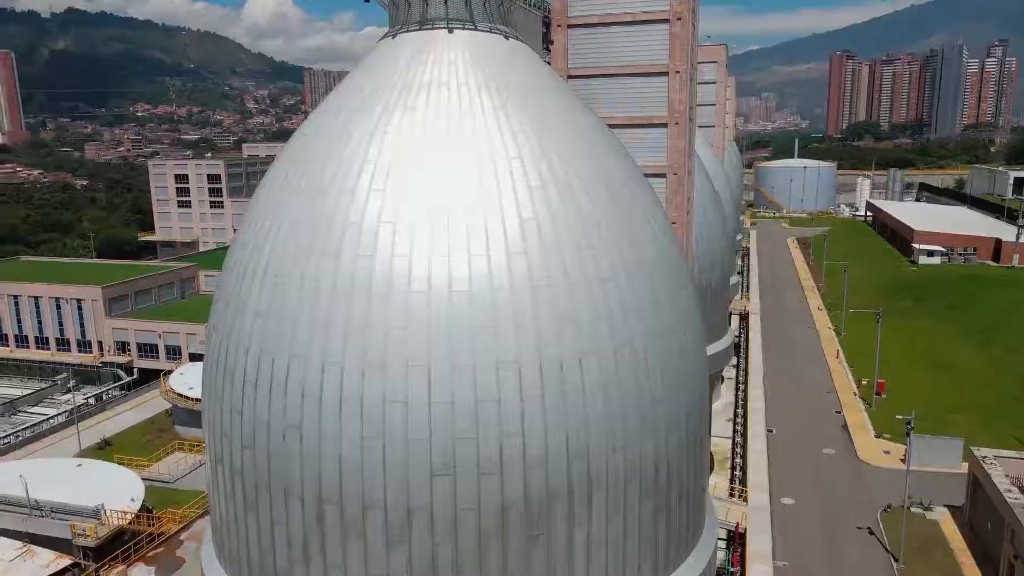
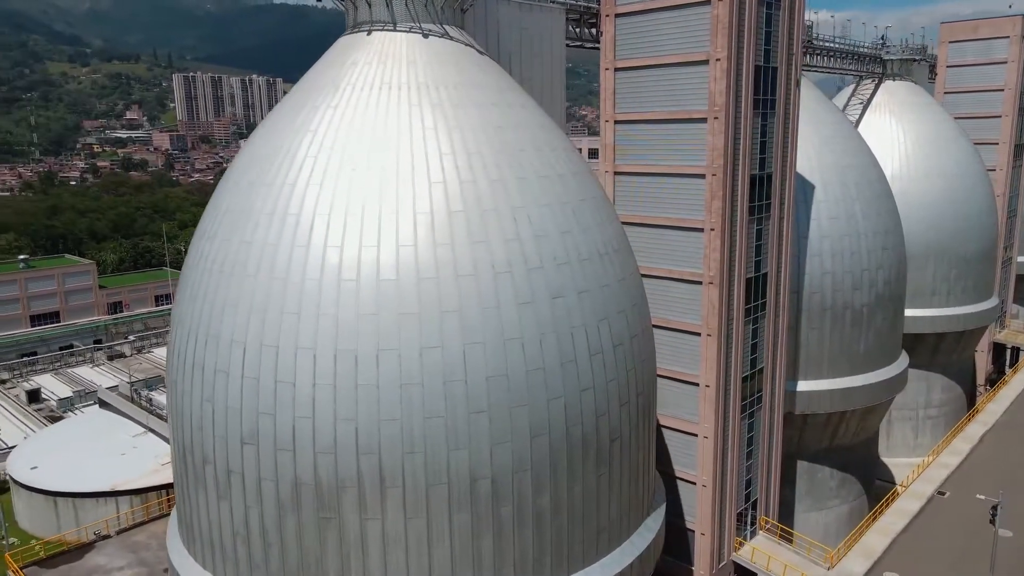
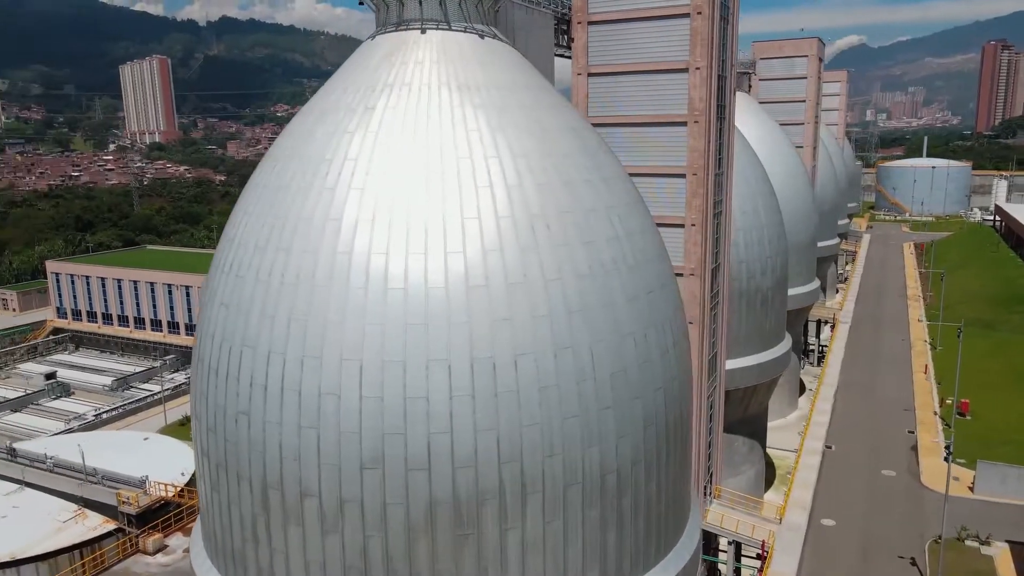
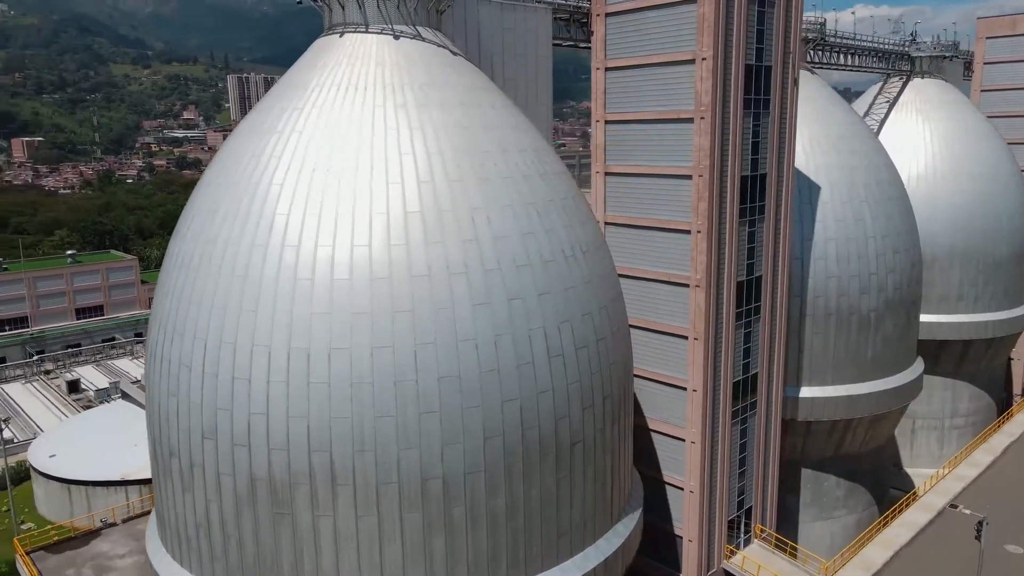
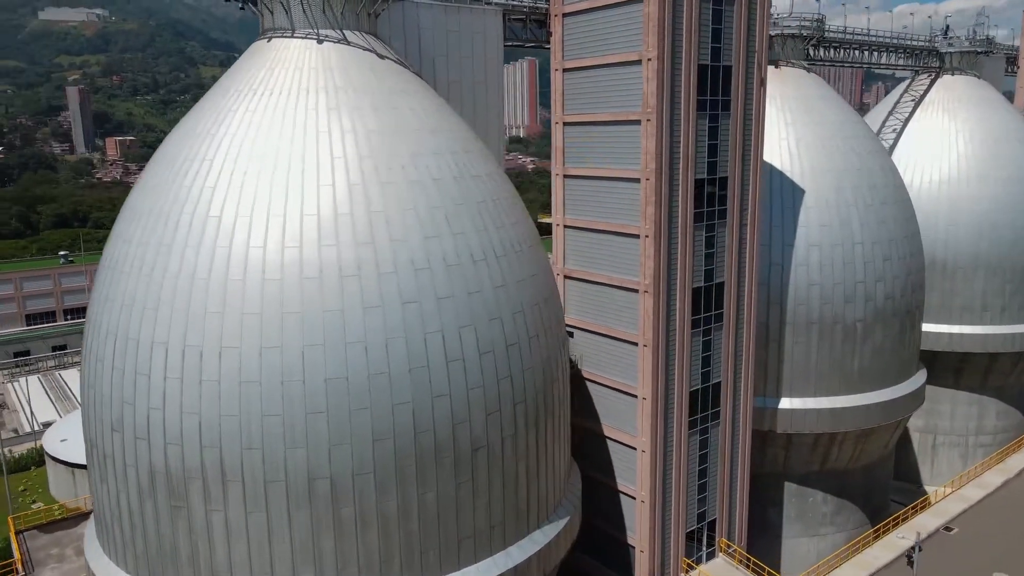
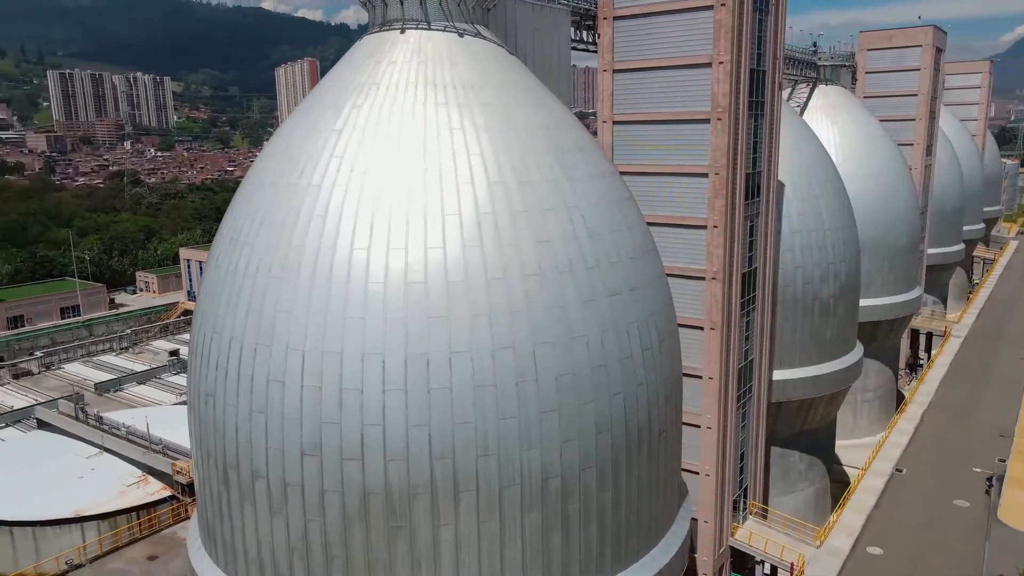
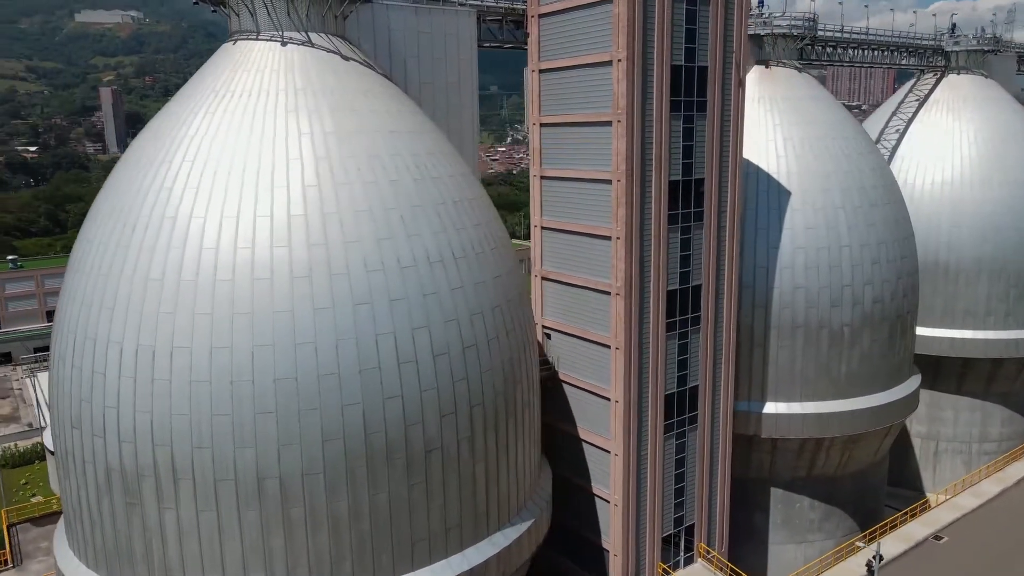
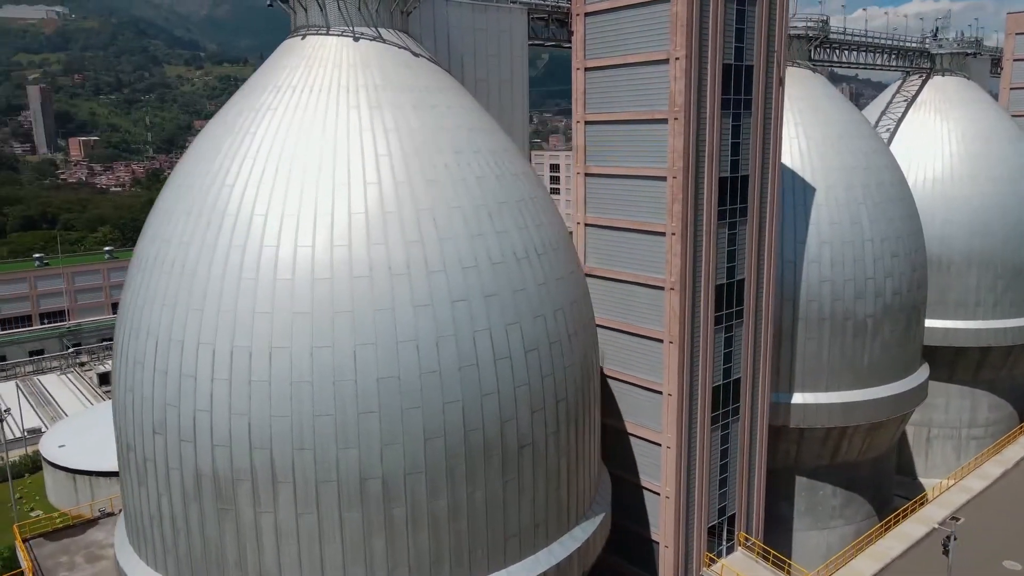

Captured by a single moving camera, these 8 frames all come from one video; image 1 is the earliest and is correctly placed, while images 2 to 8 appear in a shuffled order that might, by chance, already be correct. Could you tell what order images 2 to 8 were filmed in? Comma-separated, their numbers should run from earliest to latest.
3, 6, 2, 4, 8, 5, 7
